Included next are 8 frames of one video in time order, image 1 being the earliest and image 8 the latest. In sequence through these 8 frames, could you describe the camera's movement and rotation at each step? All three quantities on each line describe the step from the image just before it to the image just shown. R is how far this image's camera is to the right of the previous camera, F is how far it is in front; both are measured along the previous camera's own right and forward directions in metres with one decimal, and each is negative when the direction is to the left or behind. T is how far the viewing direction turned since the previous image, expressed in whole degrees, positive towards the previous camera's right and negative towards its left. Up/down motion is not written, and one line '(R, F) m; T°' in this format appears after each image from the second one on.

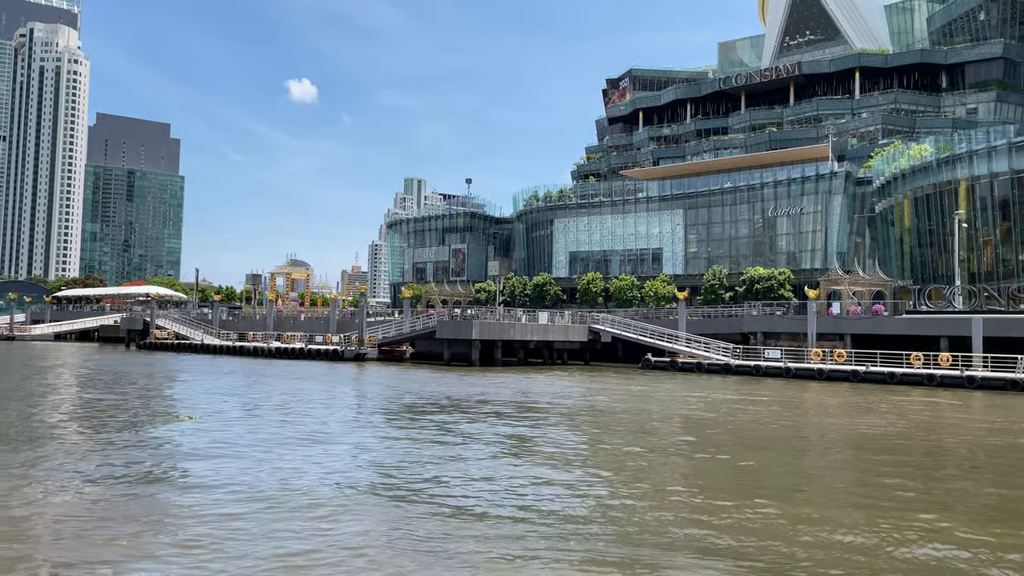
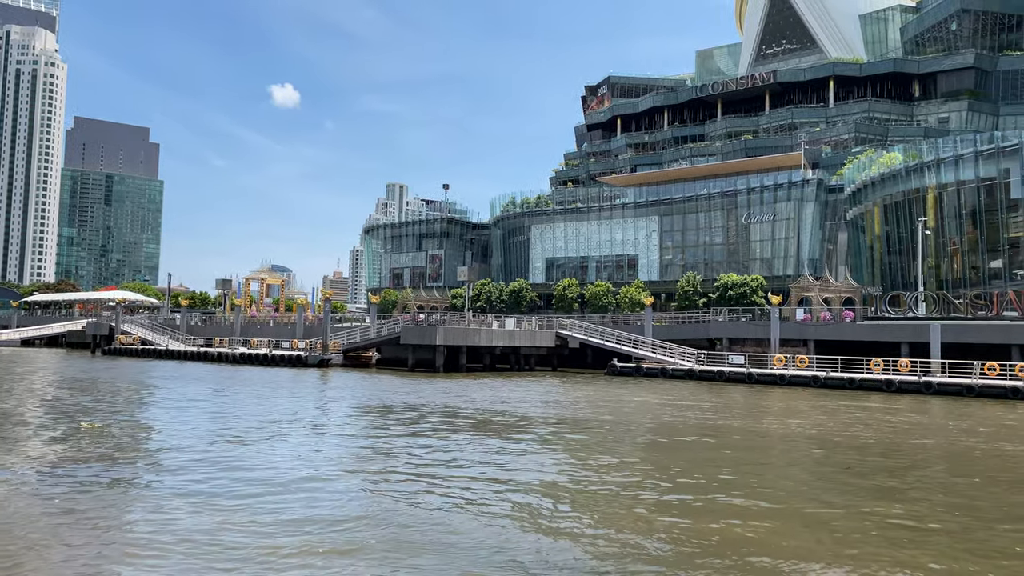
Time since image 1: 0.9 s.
(+1.3, +0.1) m; +1°
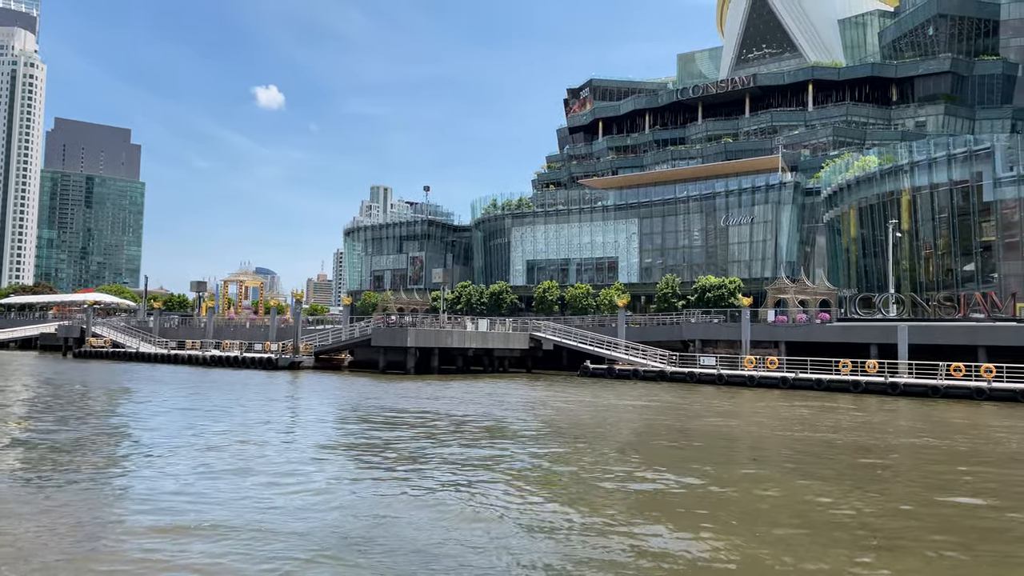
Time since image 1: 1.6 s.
(+1.0, +0.1) m; +1°
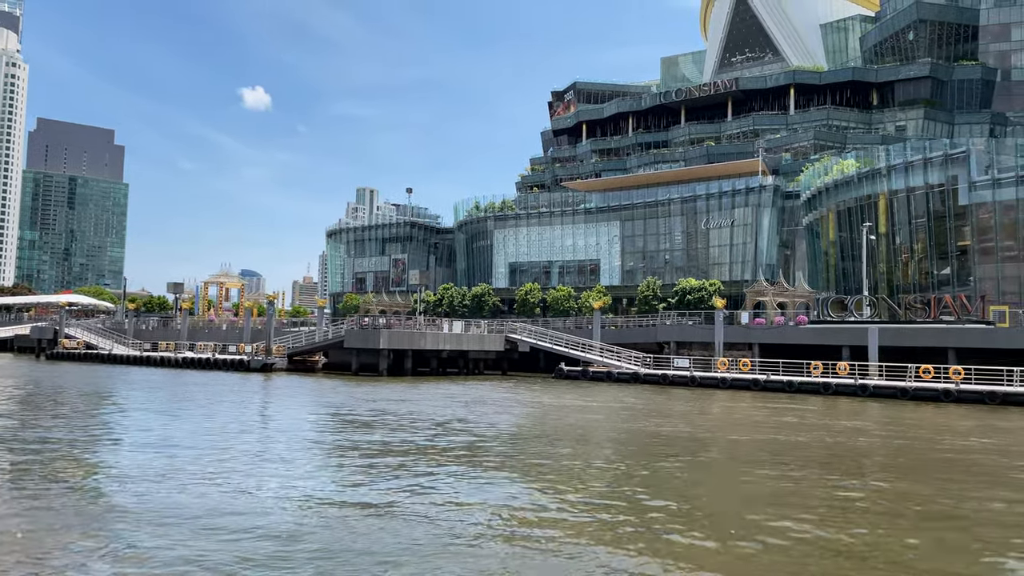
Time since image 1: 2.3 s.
(+1.0, +0.1) m; +1°
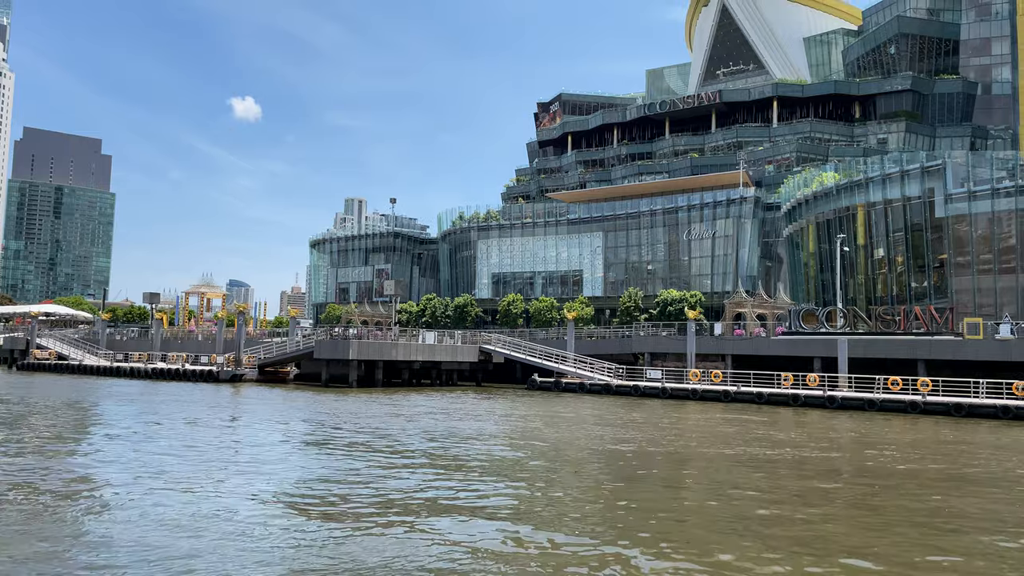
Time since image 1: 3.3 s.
(+1.3, +0.2) m; +1°
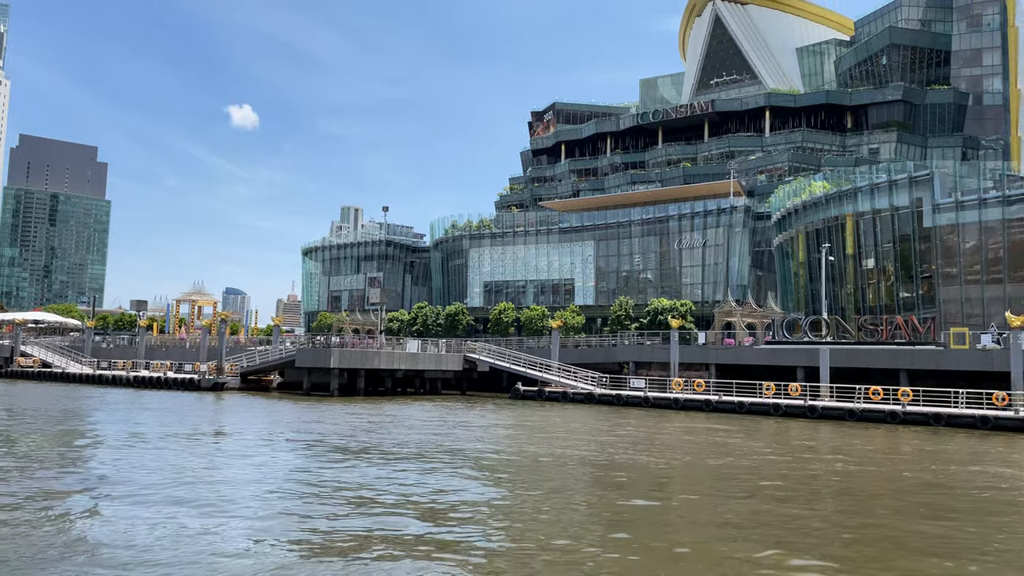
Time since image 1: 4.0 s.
(+1.0, +0.1) m; 0°
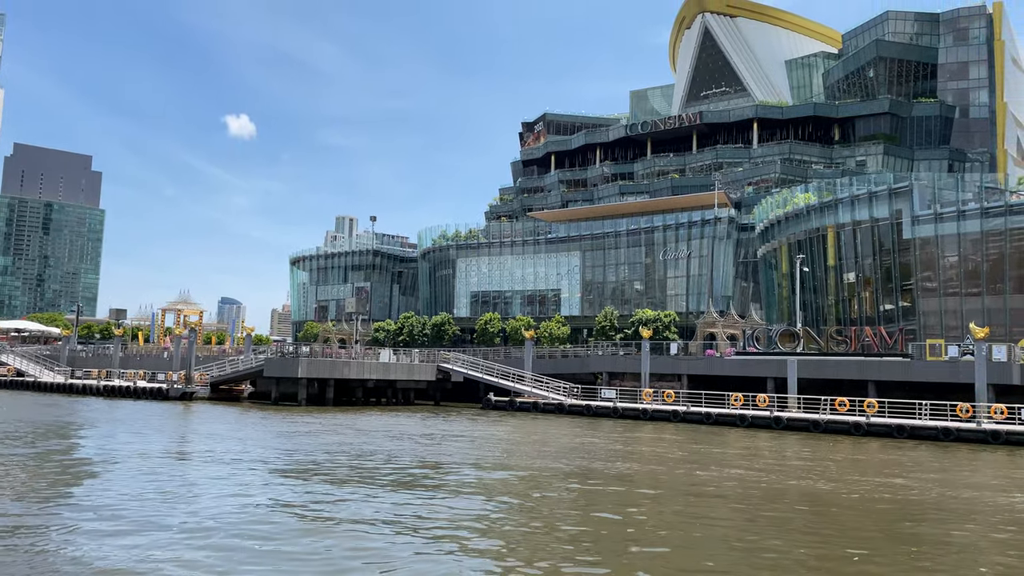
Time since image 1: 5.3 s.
(+1.8, +0.1) m; 0°
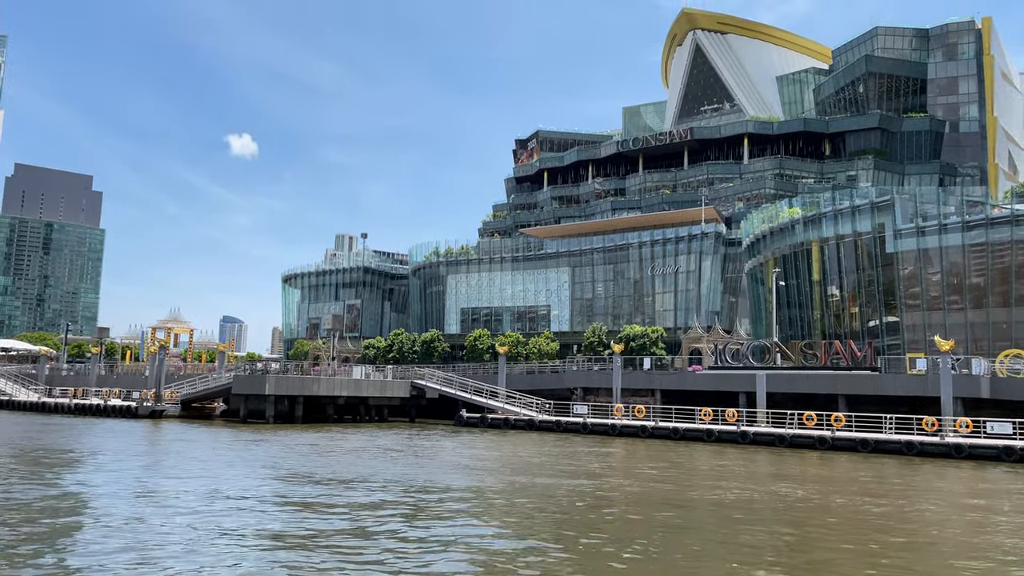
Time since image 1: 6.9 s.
(+2.2, +0.1) m; 0°
